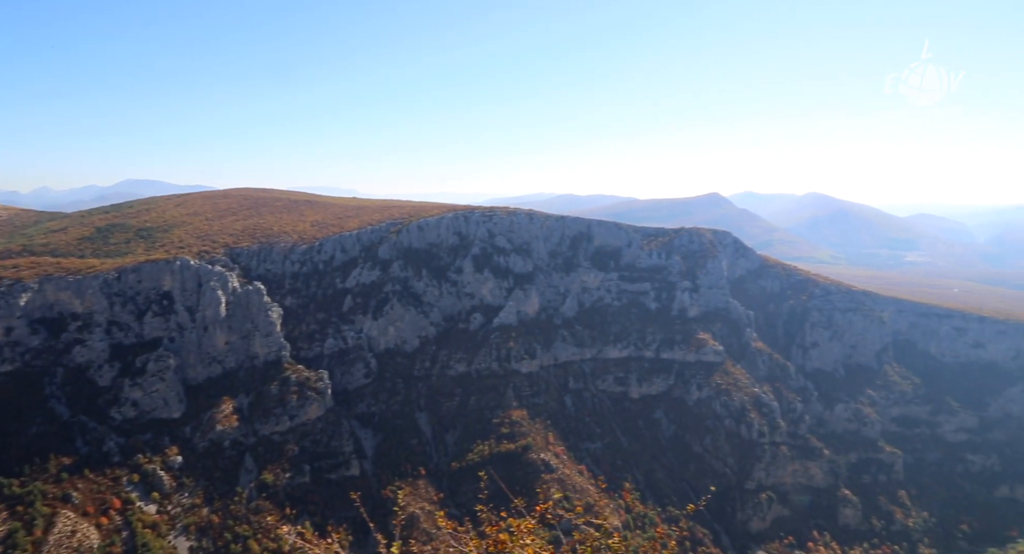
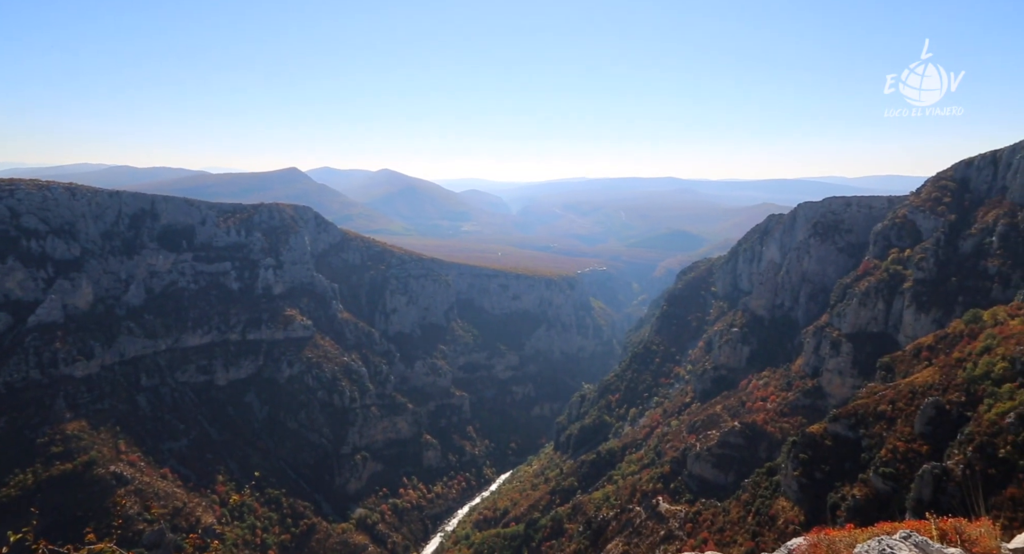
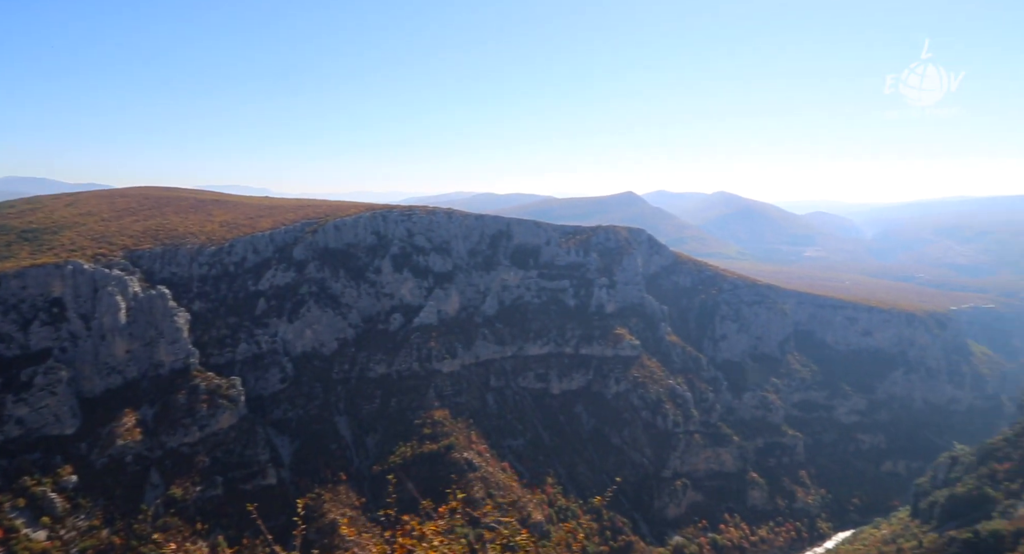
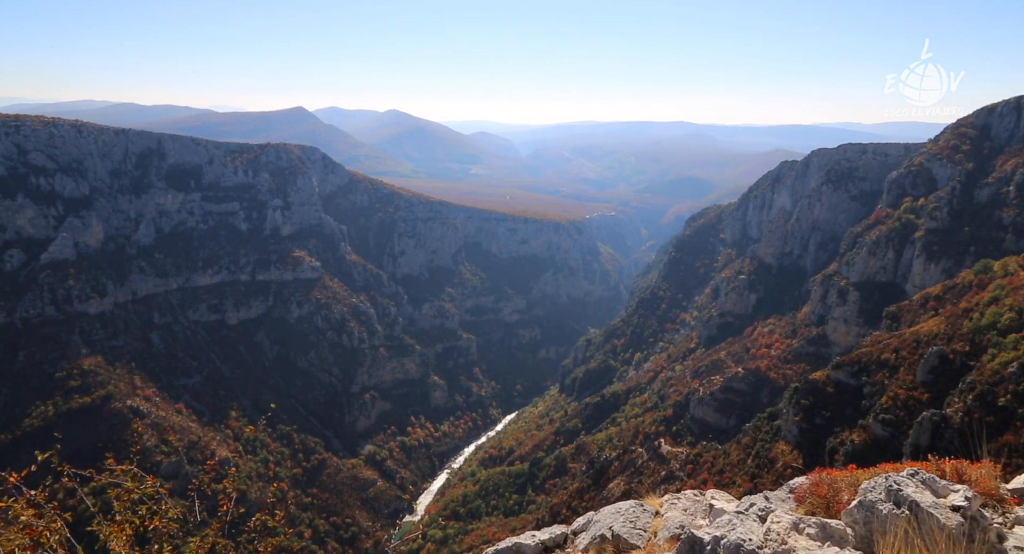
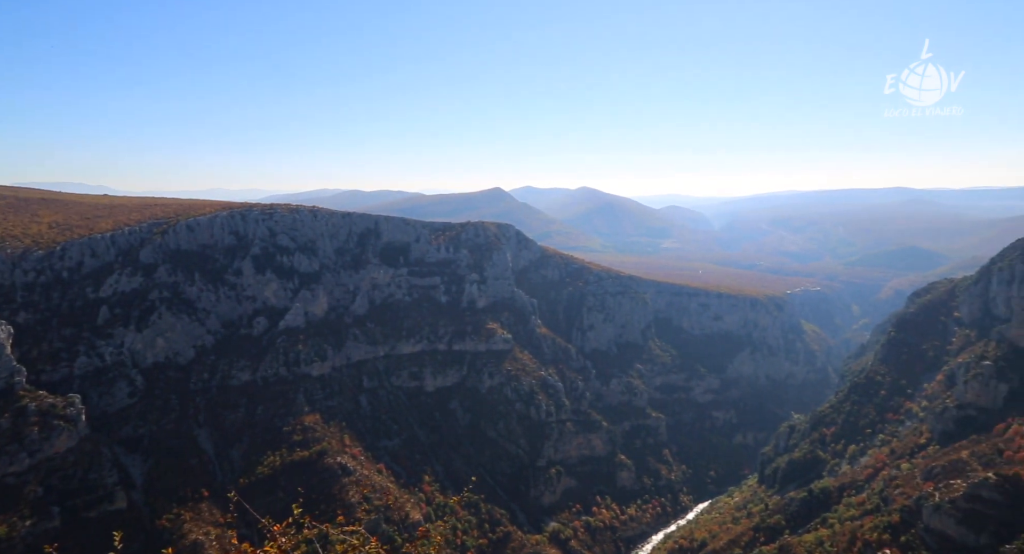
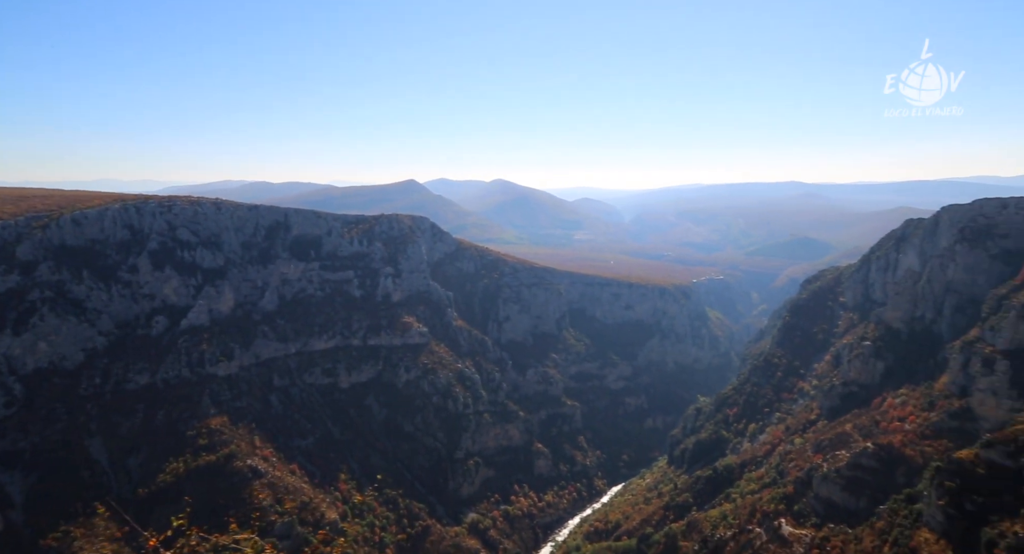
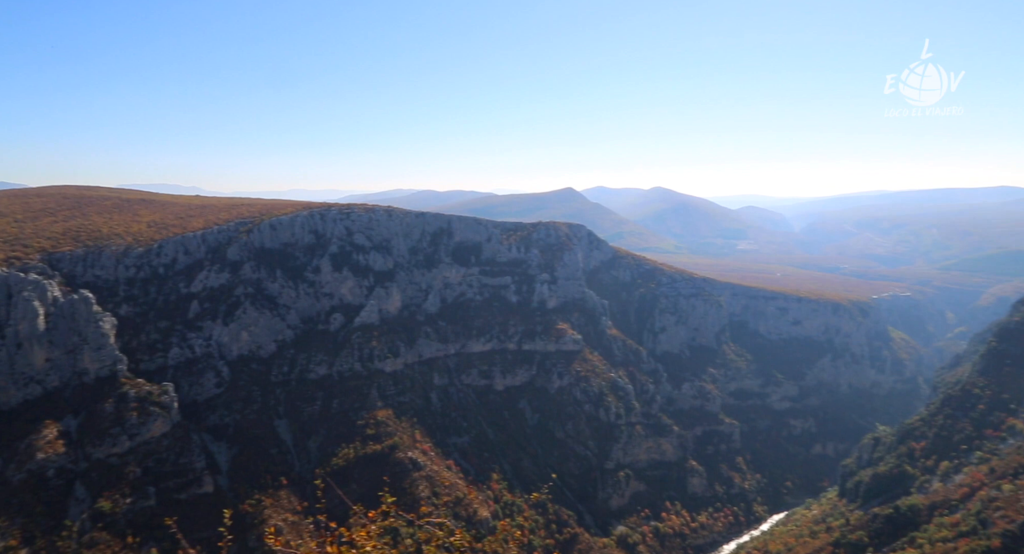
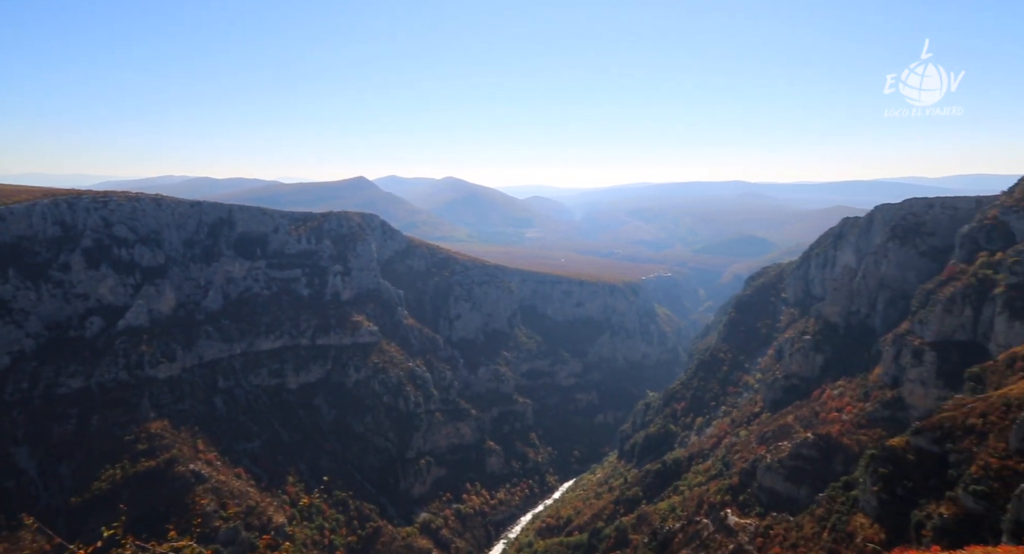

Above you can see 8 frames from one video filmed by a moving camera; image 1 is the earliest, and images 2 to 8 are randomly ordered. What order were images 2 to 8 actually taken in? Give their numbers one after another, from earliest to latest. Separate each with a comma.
3, 7, 5, 6, 8, 2, 4
